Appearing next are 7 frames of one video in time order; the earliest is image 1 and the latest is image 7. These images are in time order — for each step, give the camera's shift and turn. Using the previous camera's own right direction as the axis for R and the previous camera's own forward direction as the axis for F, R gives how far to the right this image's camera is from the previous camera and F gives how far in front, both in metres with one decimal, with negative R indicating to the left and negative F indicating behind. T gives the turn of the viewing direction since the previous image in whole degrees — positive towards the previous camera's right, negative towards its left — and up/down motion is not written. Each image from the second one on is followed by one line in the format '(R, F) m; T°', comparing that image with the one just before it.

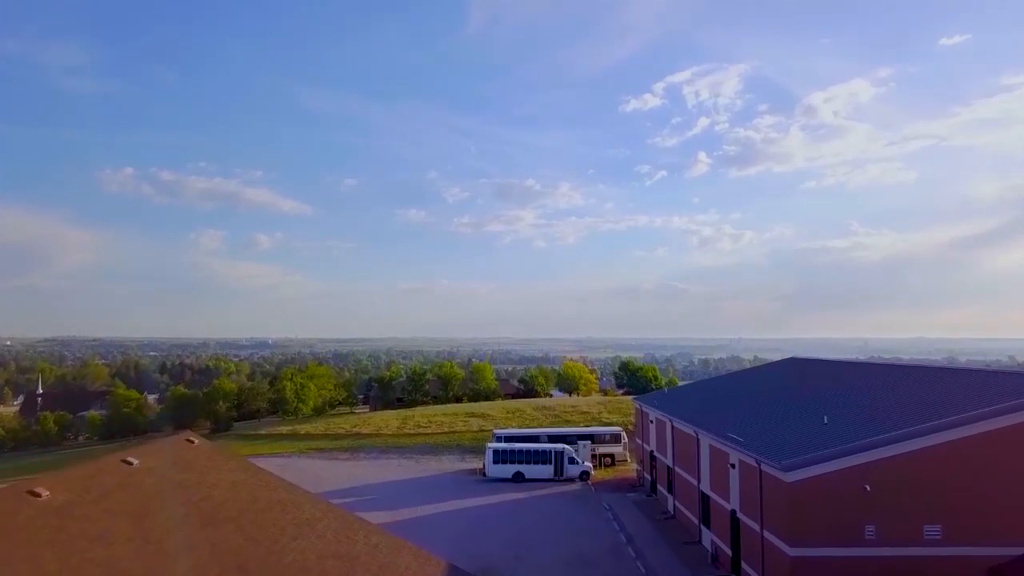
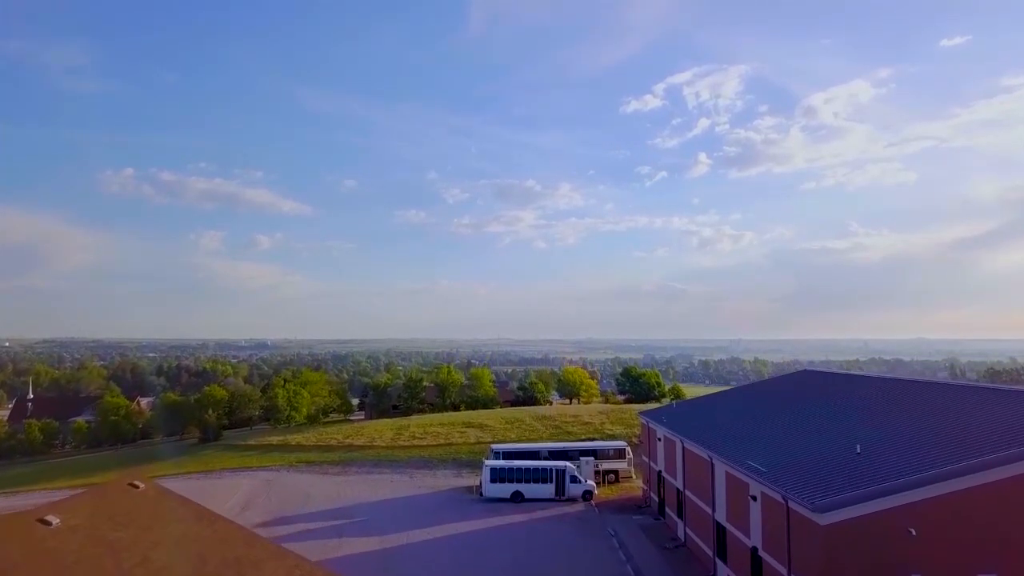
(+0.1, +1.4) m; 0°
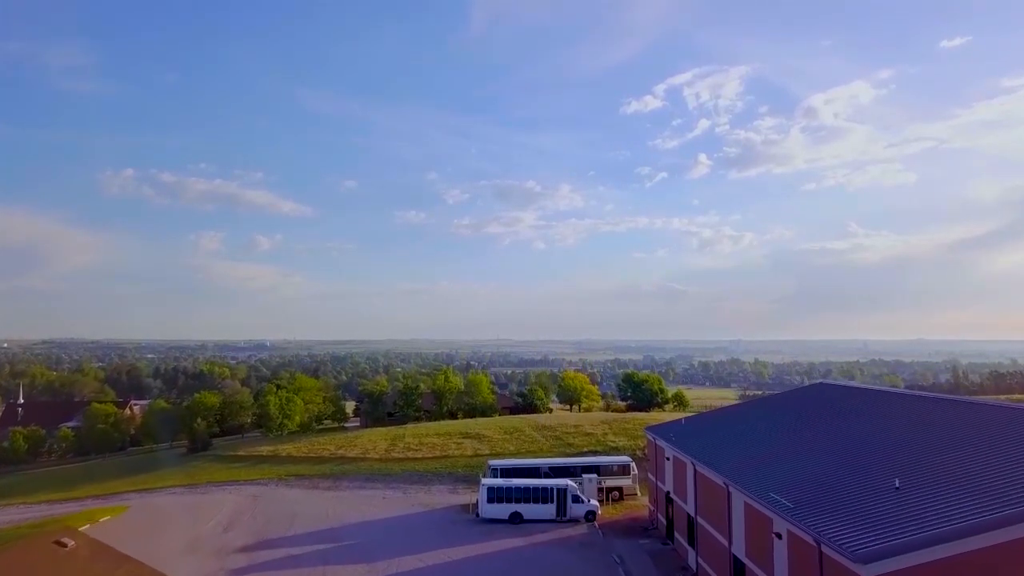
(+0.1, +1.3) m; 0°
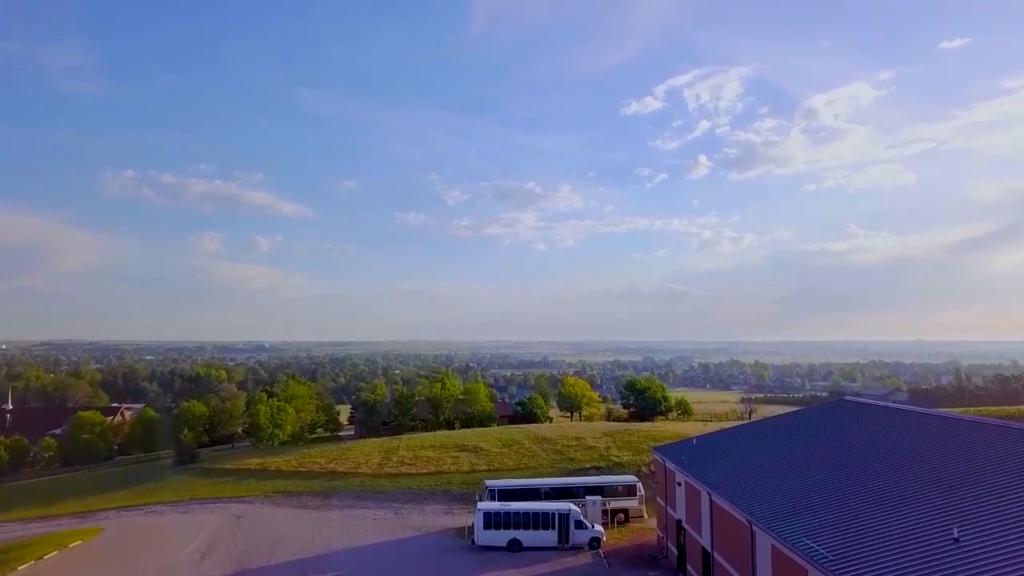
(0.0, +1.5) m; 0°
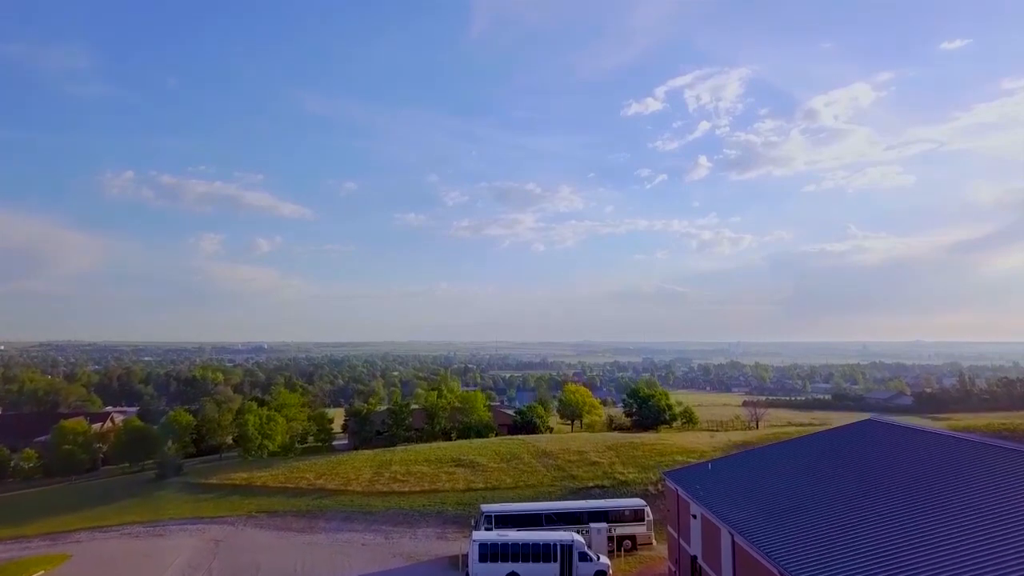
(+0.1, +1.6) m; 0°
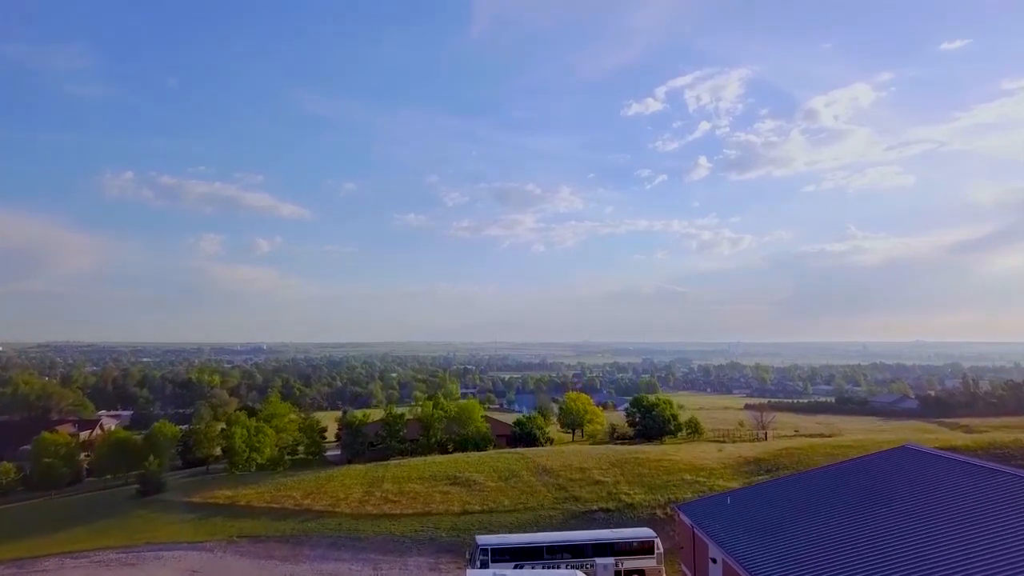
(+0.1, +1.7) m; 0°
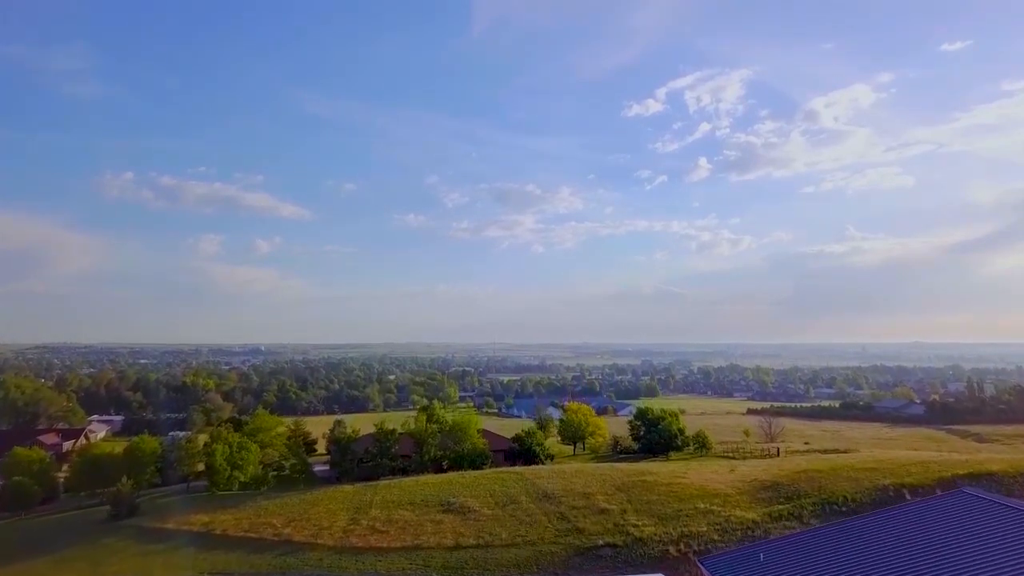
(+0.1, +2.2) m; 0°
